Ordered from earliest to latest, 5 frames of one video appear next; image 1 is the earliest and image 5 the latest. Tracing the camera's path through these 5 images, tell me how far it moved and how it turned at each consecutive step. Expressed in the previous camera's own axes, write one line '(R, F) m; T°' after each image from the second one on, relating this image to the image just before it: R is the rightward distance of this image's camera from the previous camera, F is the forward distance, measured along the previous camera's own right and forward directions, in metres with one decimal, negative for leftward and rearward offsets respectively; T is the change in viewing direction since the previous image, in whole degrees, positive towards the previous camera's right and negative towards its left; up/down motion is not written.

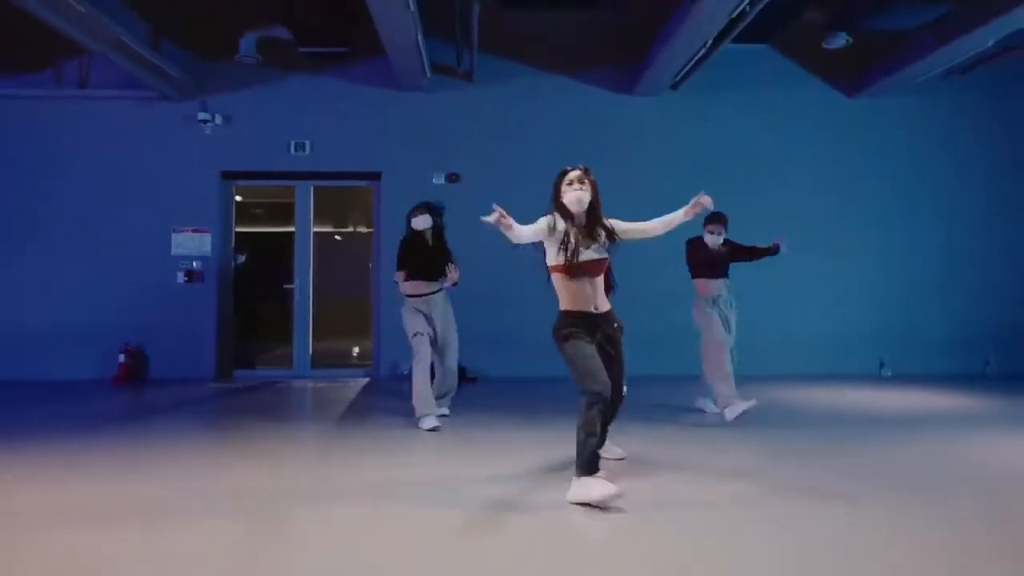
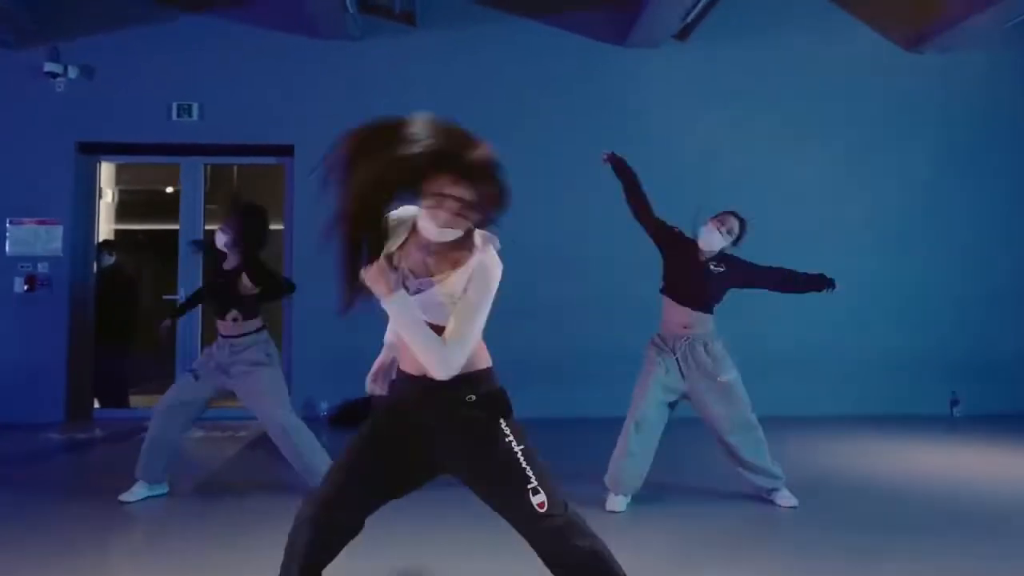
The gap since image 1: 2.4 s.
(+0.2, +1.8) m; +1°
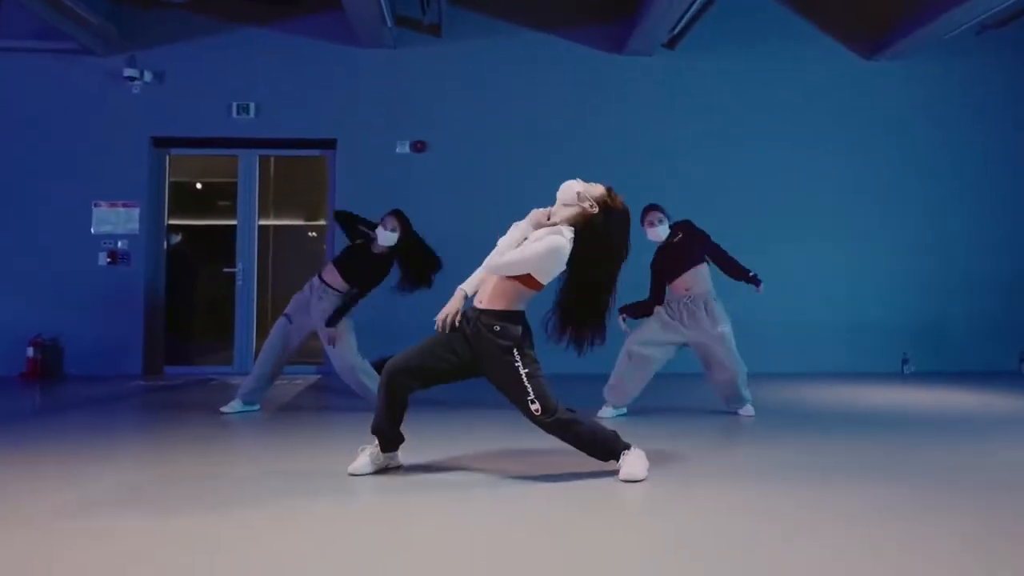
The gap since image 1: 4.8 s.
(-0.1, -0.9) m; 0°
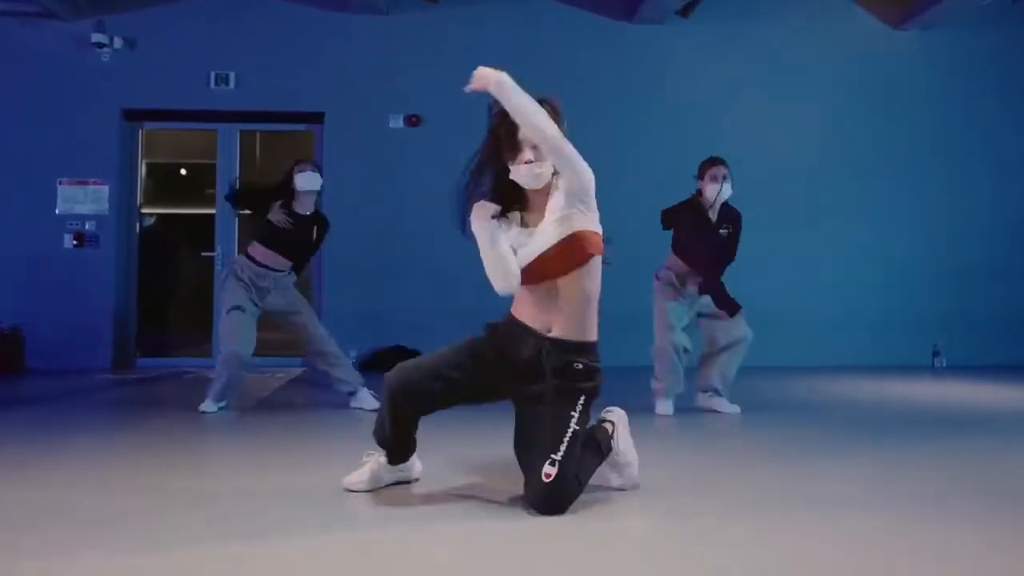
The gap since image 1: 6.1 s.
(-0.1, +0.5) m; +1°
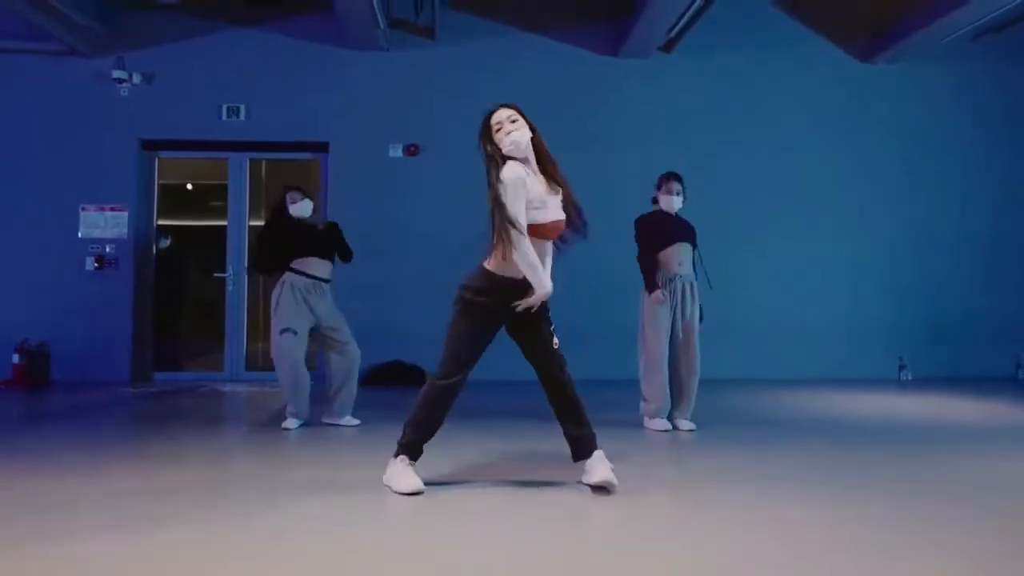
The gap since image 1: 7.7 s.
(+0.1, -0.4) m; 0°
